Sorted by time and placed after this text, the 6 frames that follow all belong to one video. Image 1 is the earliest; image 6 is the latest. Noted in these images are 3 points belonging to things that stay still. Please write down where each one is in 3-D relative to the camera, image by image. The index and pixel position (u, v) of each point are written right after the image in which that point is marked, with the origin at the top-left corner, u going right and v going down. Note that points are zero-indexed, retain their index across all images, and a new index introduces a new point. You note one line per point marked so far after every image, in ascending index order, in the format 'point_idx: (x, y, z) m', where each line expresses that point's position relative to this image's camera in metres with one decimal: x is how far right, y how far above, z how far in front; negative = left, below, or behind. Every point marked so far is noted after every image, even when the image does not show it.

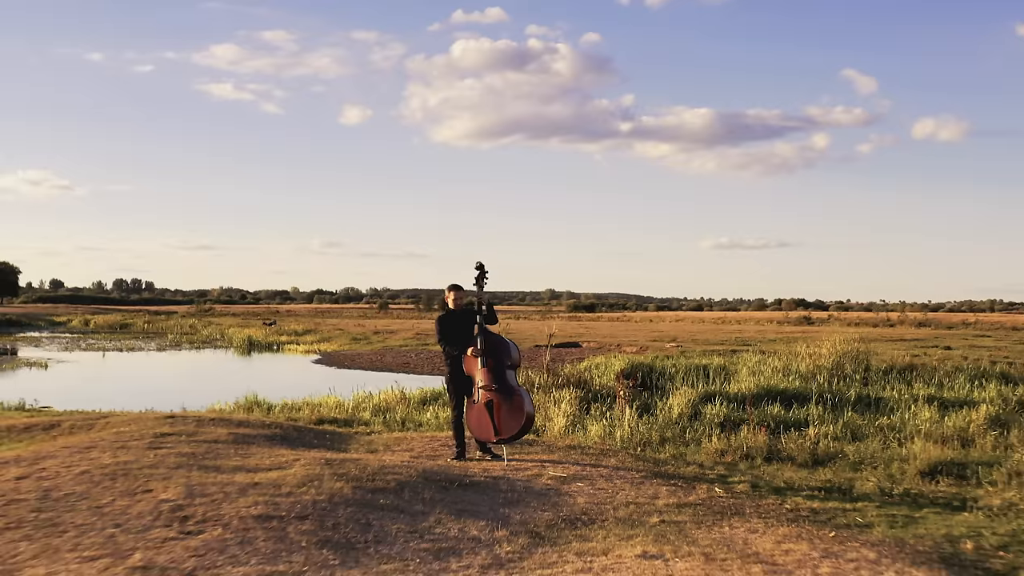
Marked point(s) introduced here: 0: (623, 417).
0: (+1.7, -2.1, +12.3) m
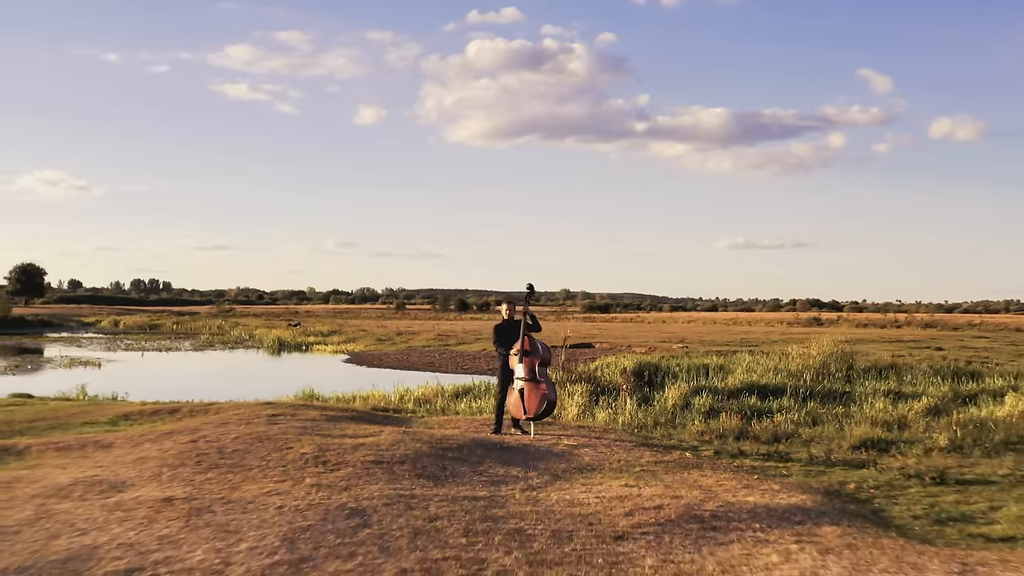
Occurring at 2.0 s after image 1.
0: (+2.2, -2.3, +15.0) m
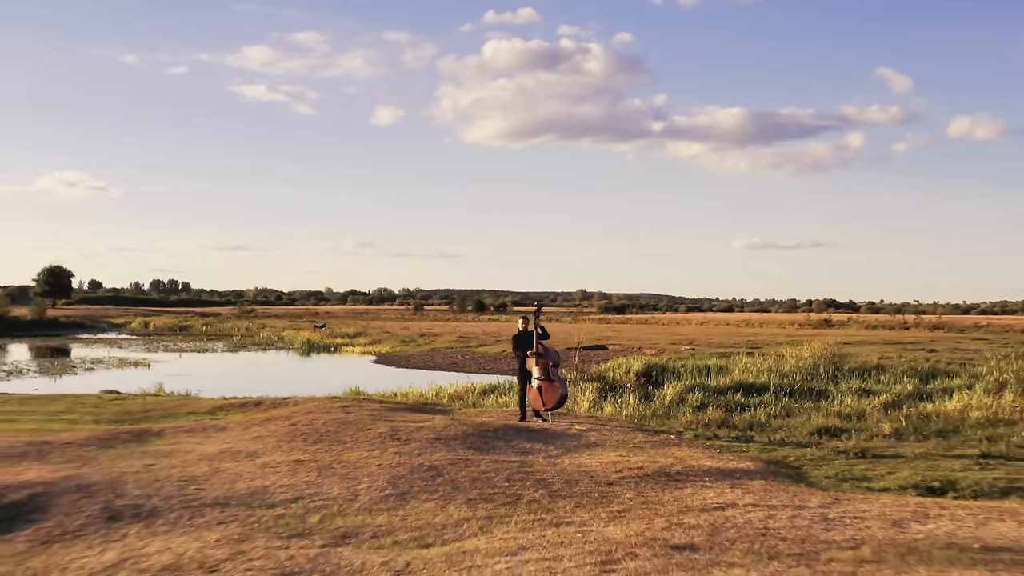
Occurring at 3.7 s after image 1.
0: (+2.7, -2.6, +17.9) m
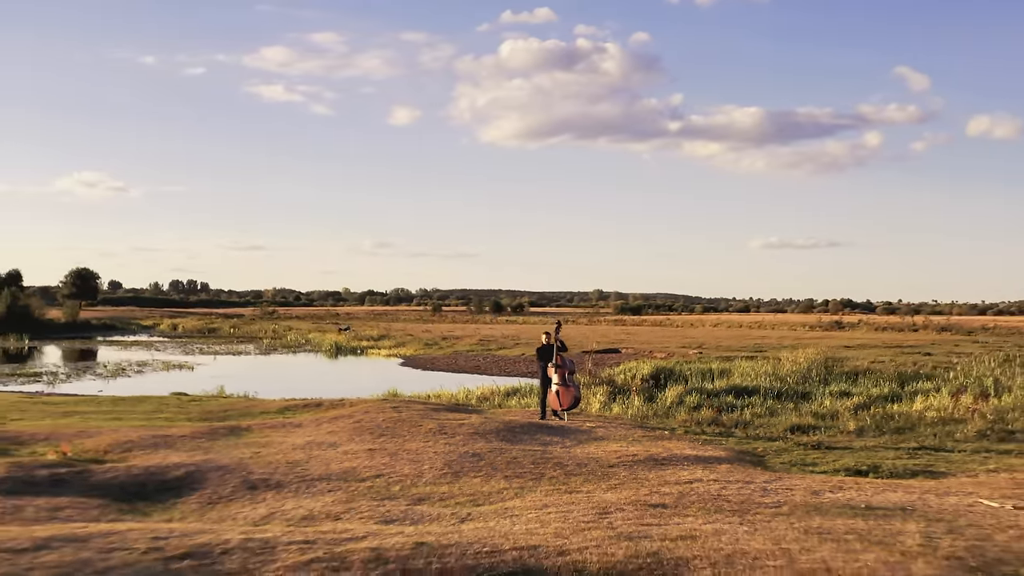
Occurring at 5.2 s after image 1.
0: (+3.2, -3.1, +20.8) m
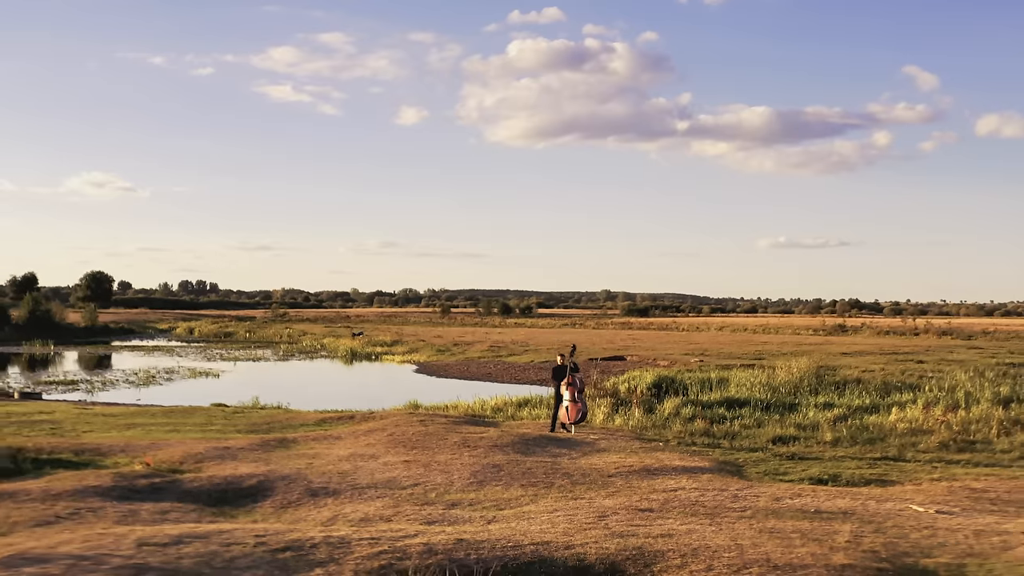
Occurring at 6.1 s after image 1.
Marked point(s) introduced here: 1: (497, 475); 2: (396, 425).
0: (+3.6, -3.8, +23.0) m
1: (-0.3, -3.4, +13.9) m
2: (-2.9, -3.5, +19.4) m
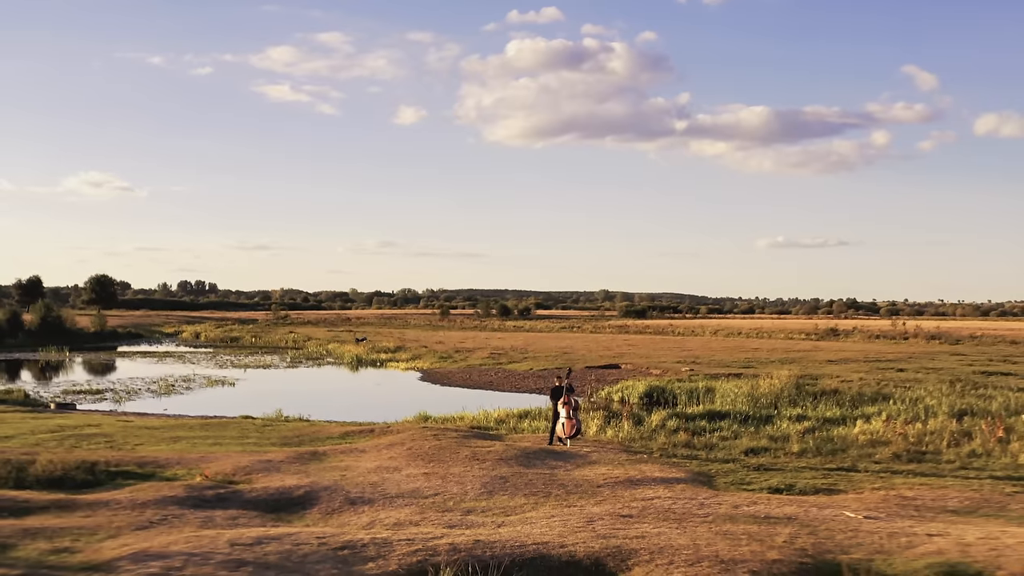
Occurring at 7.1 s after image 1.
0: (+3.7, -4.6, +25.6) m
1: (-0.2, -4.2, +16.5) m
2: (-2.8, -4.3, +22.0) m
